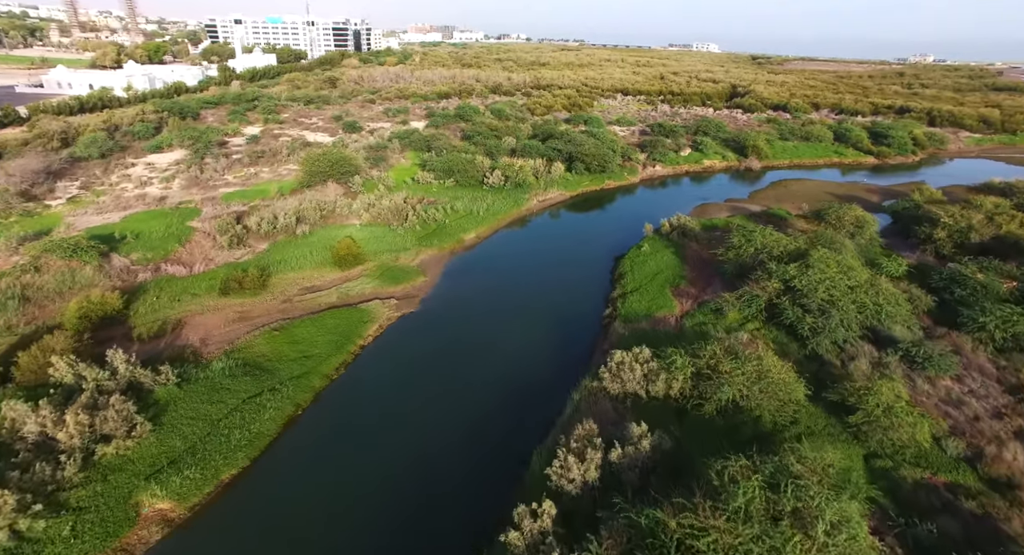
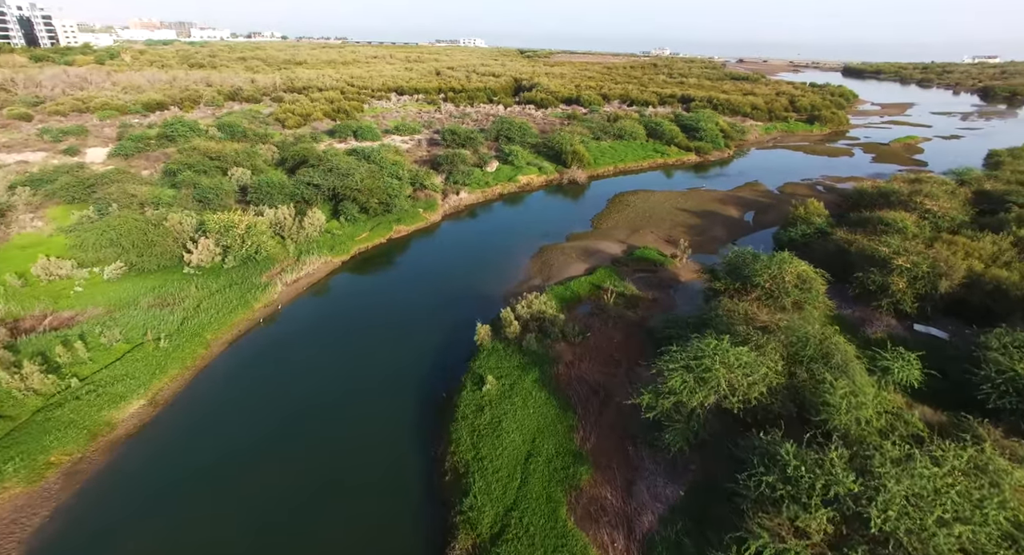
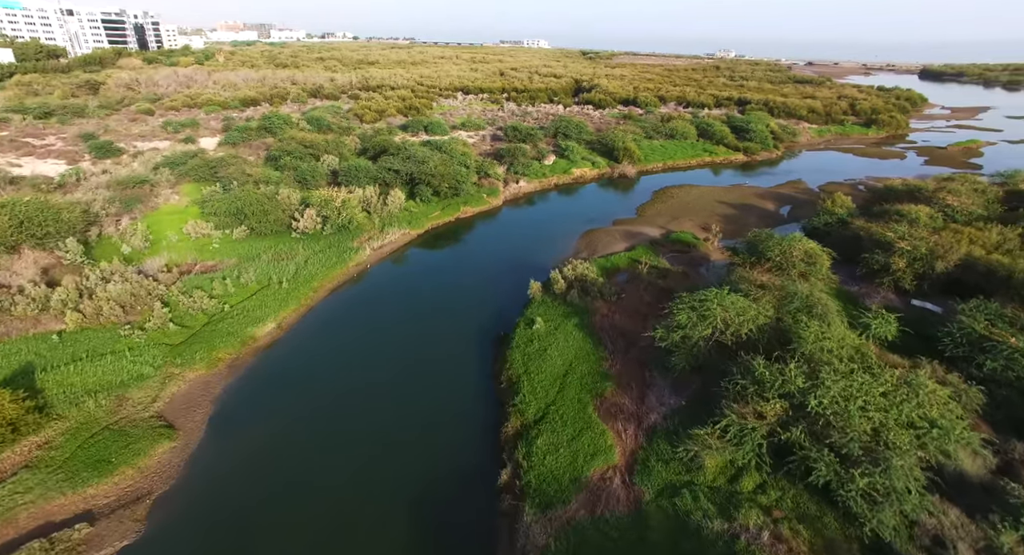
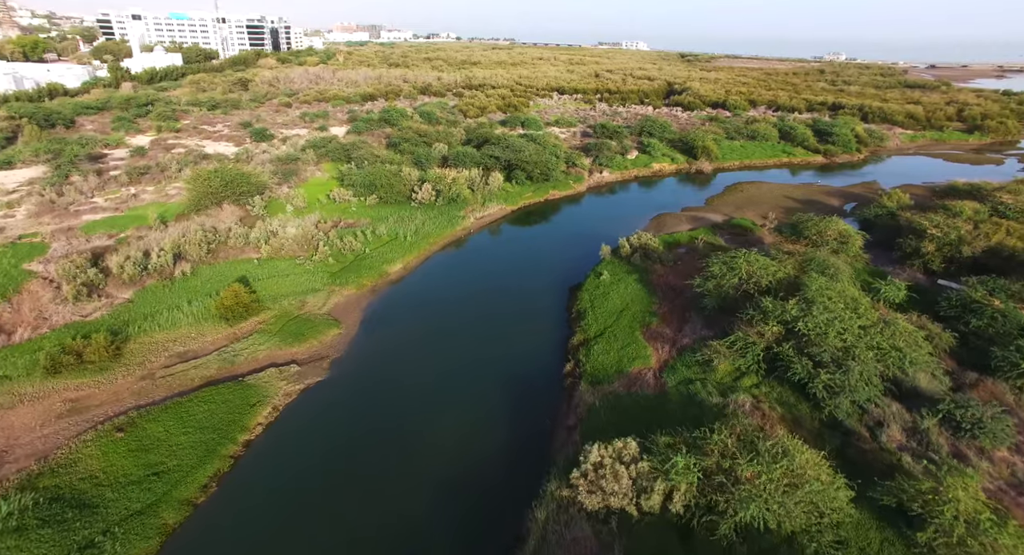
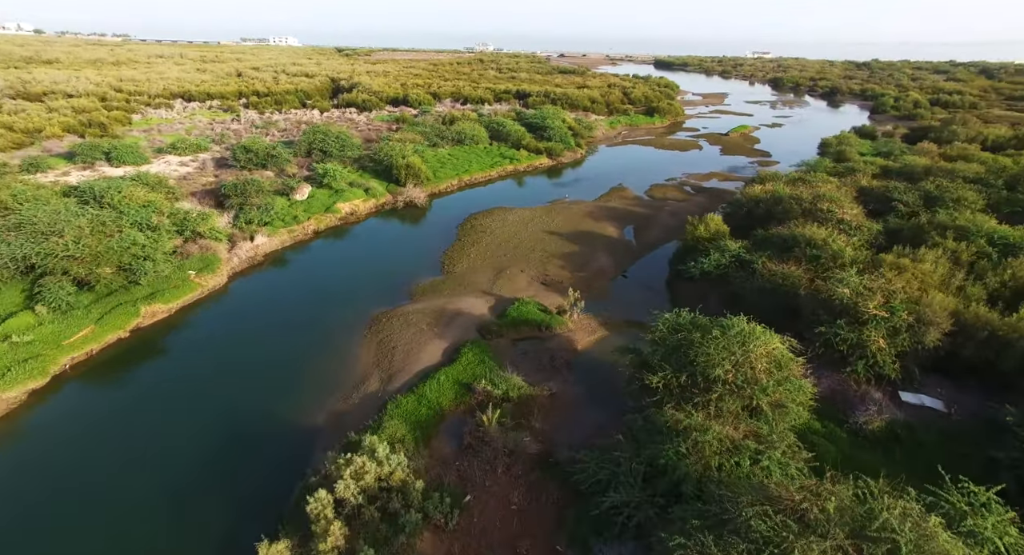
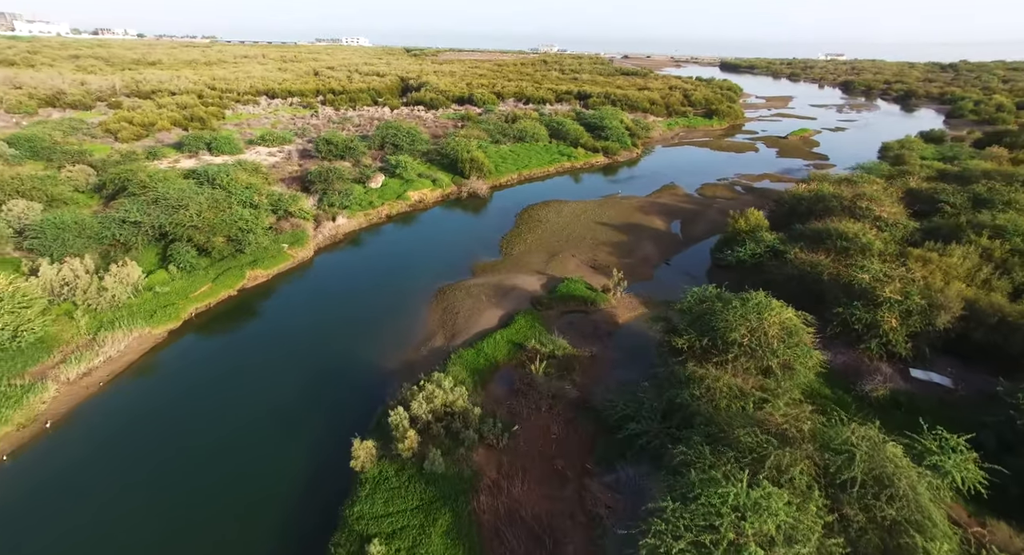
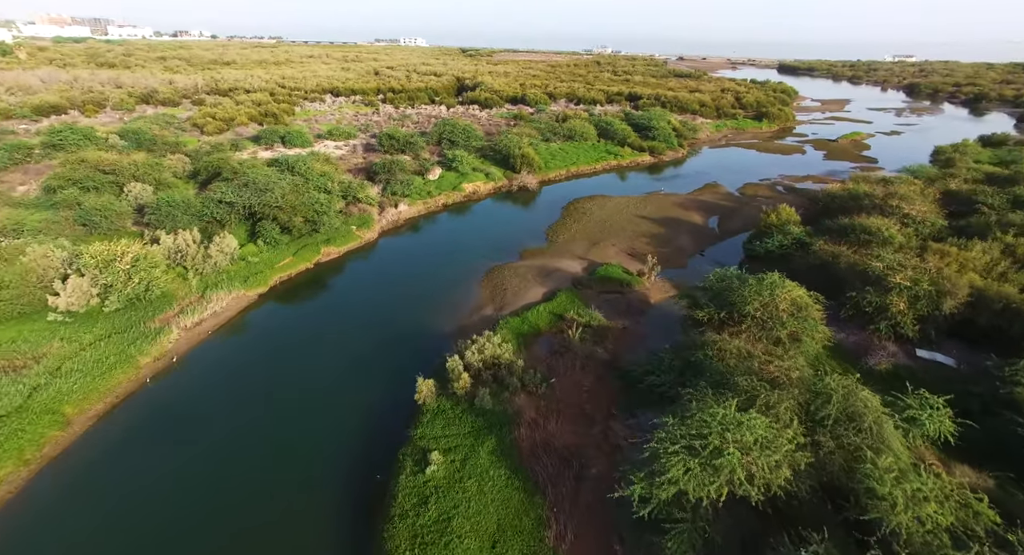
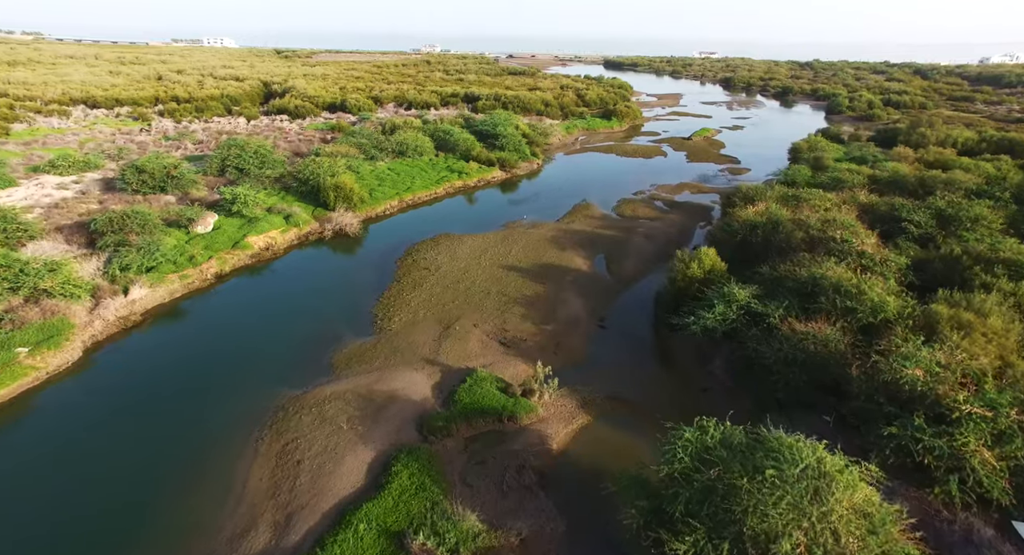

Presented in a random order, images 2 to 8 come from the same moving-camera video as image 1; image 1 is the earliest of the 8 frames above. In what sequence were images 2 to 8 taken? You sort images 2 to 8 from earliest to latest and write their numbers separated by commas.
4, 3, 2, 7, 6, 5, 8
